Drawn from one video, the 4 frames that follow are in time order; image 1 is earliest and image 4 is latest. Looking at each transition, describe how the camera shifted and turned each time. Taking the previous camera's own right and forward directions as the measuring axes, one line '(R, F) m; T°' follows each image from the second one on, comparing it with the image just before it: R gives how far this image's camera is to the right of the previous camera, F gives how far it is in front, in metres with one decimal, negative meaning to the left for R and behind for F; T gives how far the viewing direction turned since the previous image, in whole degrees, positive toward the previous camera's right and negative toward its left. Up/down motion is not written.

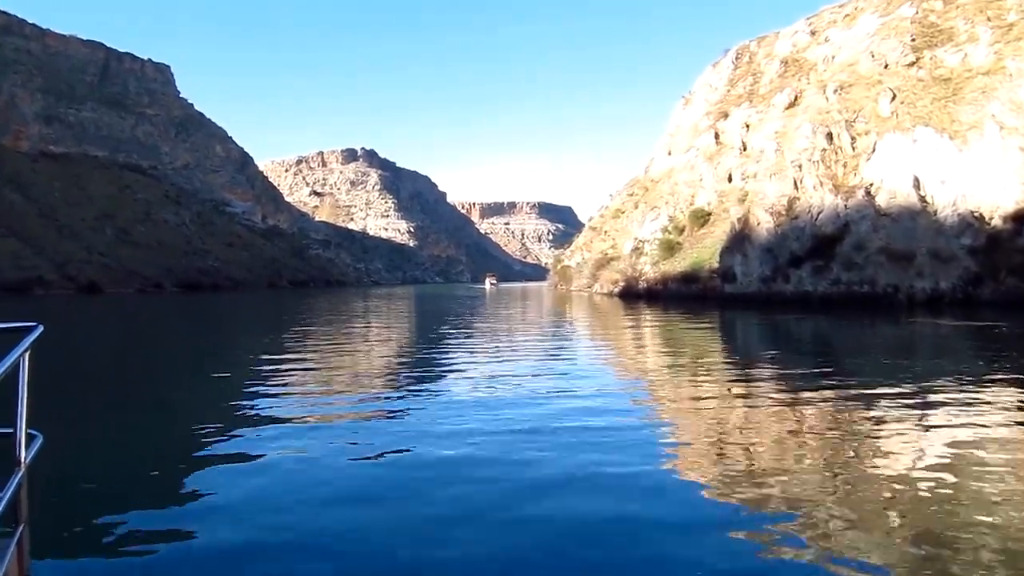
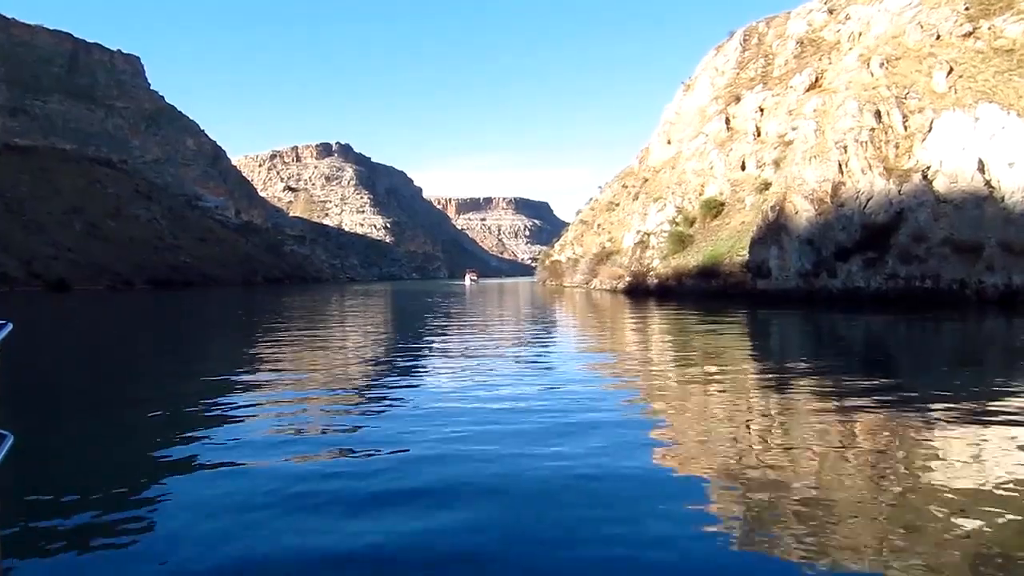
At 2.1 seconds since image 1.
(-0.5, +1.4) m; +2°
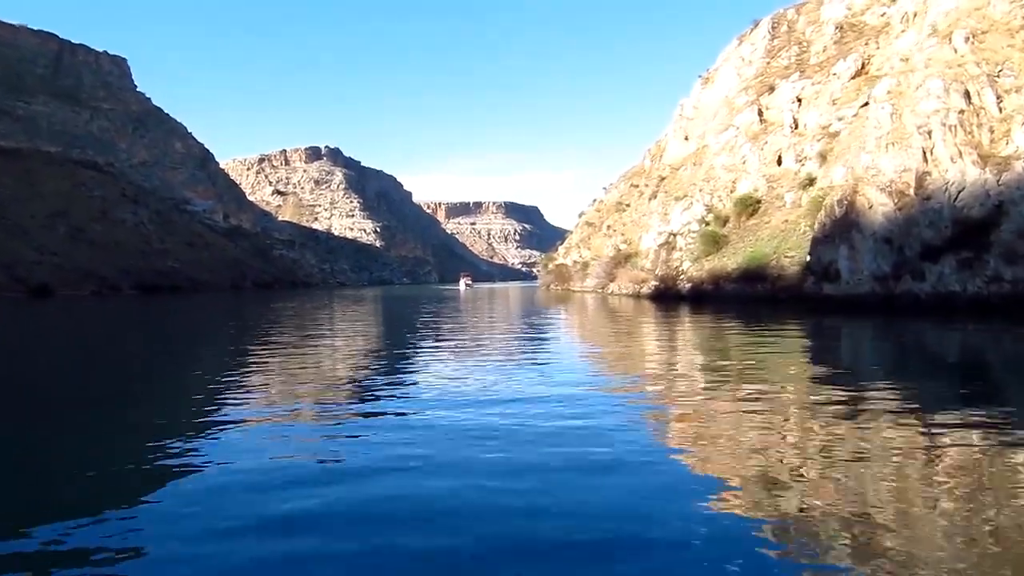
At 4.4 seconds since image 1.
(-0.5, +1.4) m; +1°
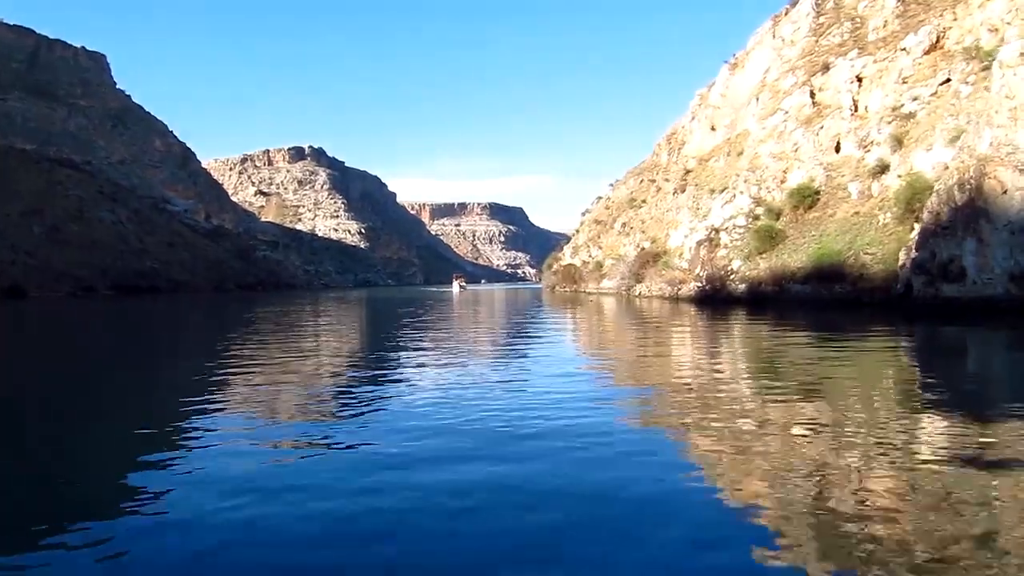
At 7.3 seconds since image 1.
(-0.7, +1.8) m; +1°
